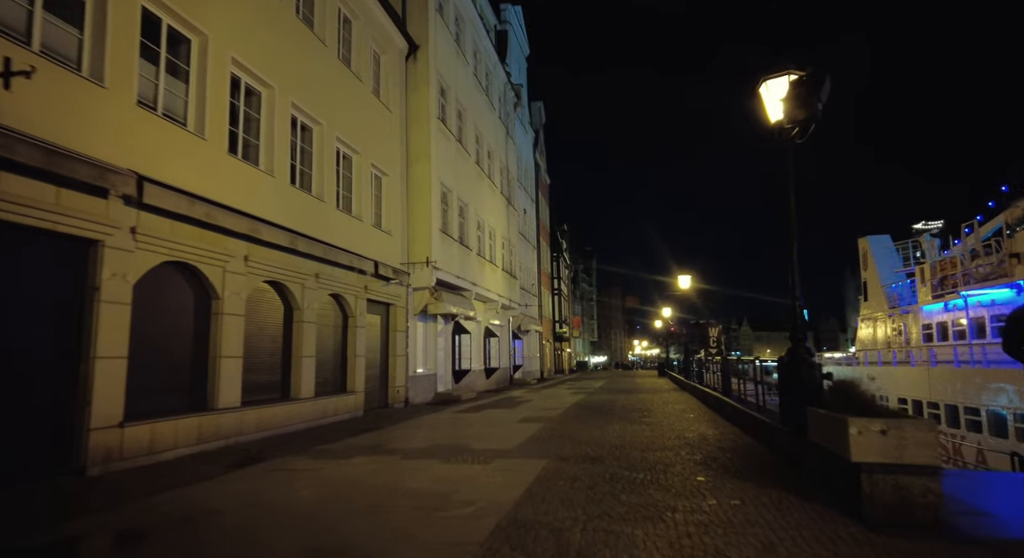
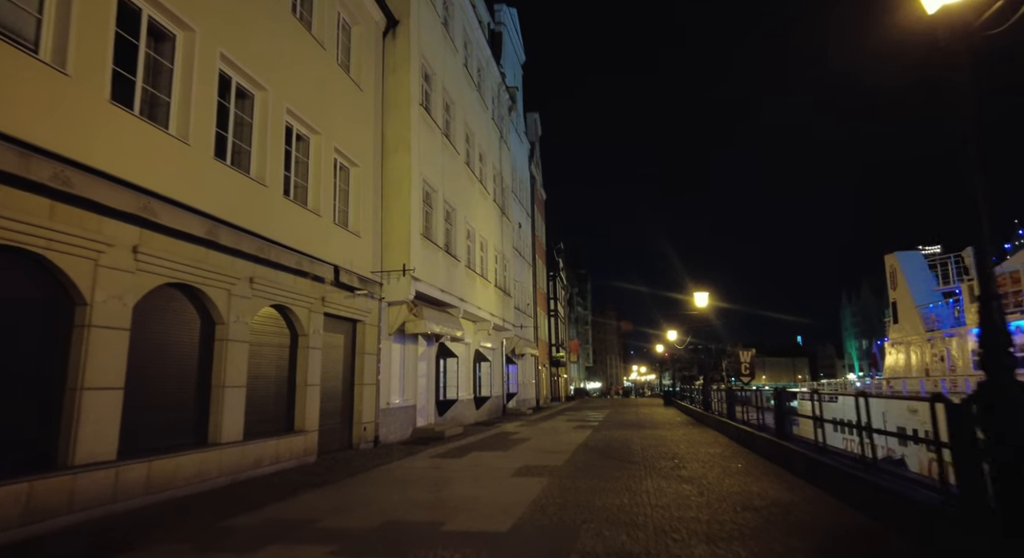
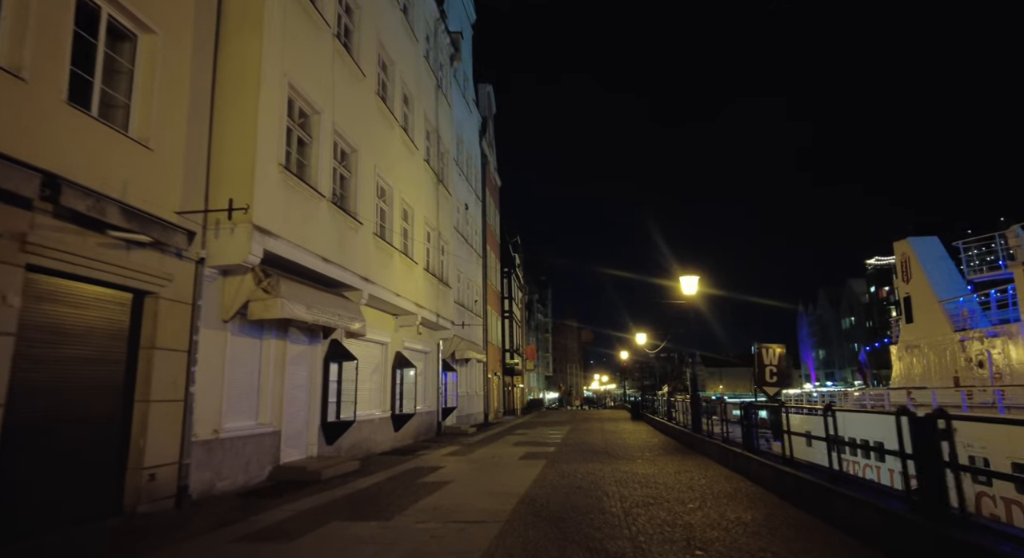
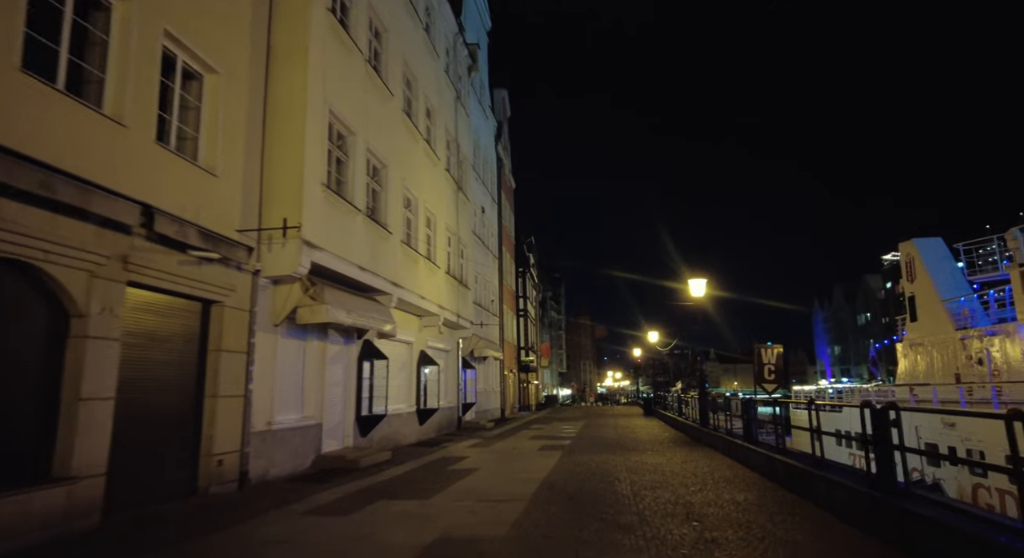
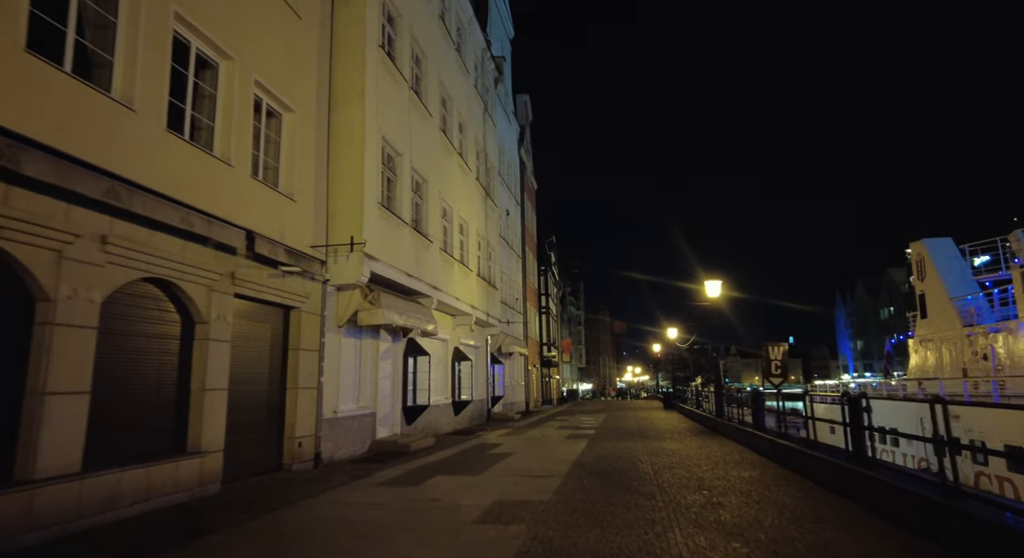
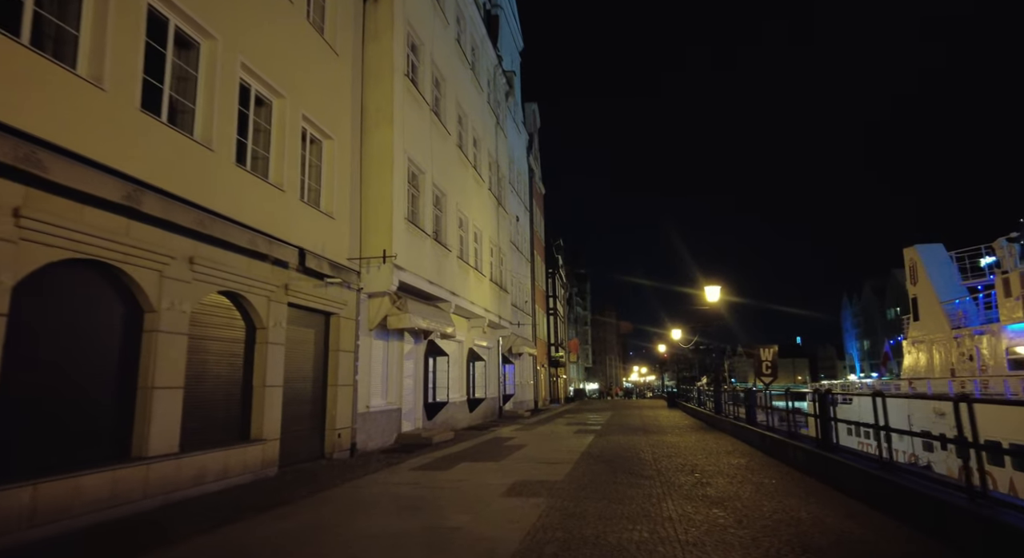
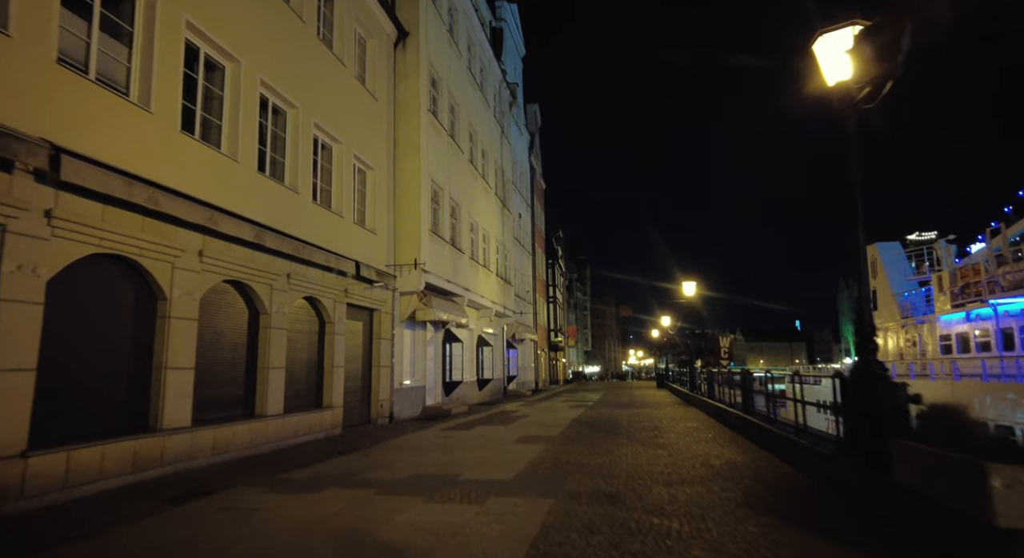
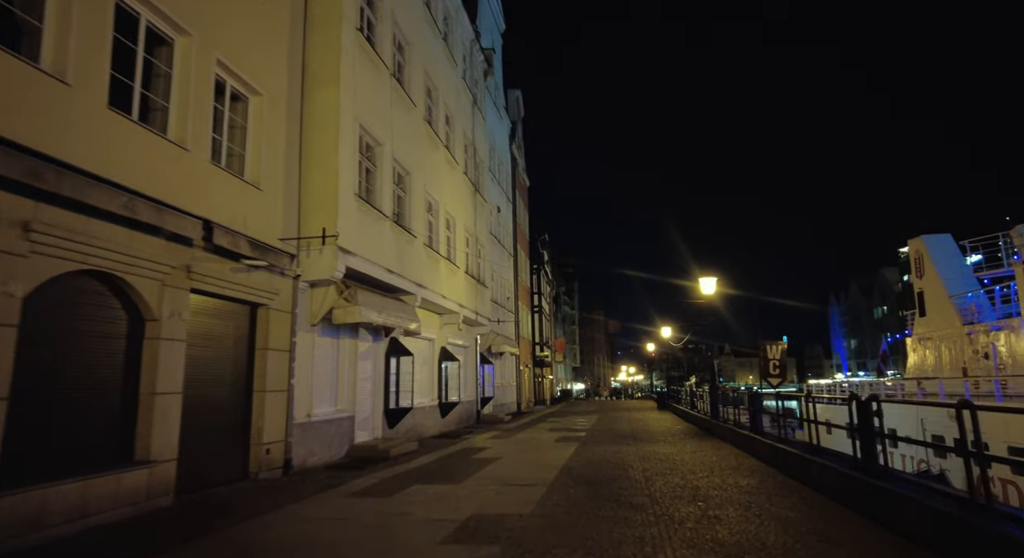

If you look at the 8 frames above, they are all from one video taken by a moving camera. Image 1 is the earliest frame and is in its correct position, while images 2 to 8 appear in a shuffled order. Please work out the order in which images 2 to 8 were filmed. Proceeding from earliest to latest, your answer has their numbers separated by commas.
7, 2, 6, 5, 8, 4, 3
